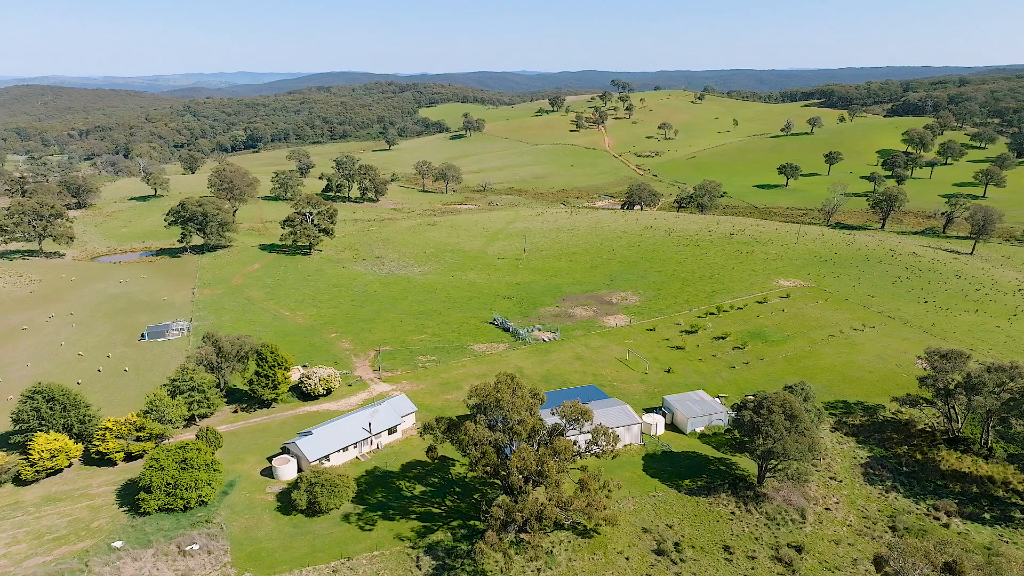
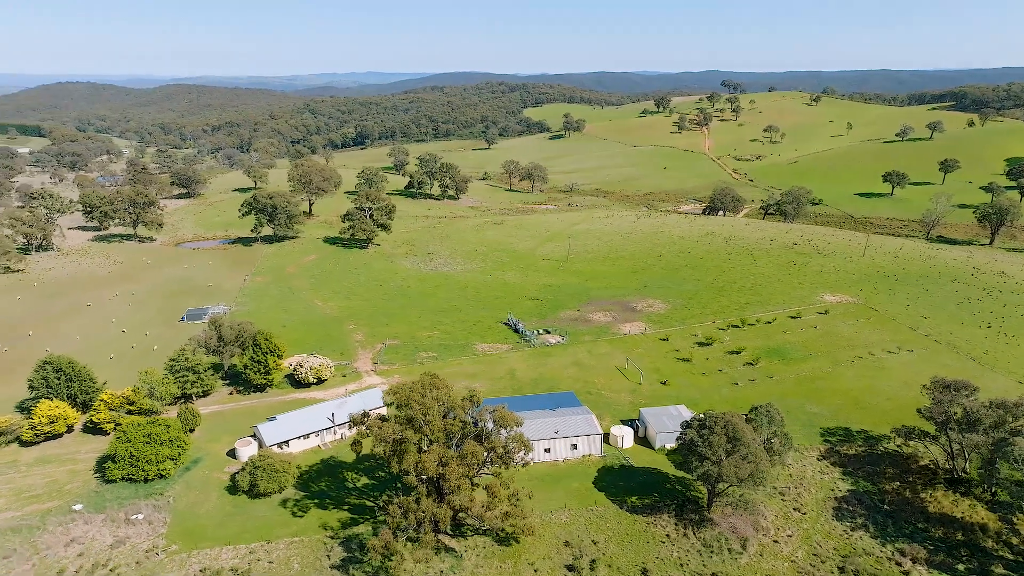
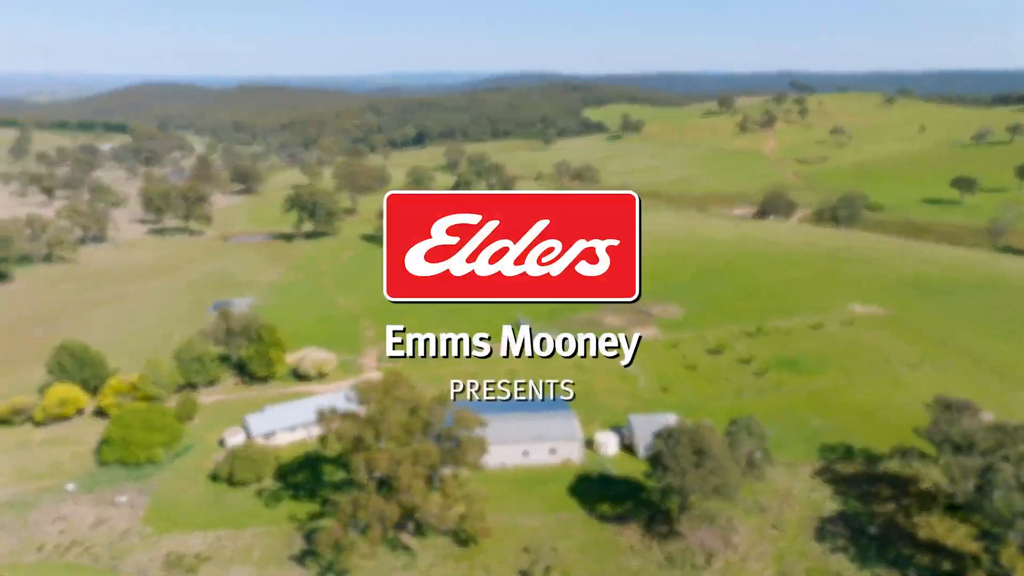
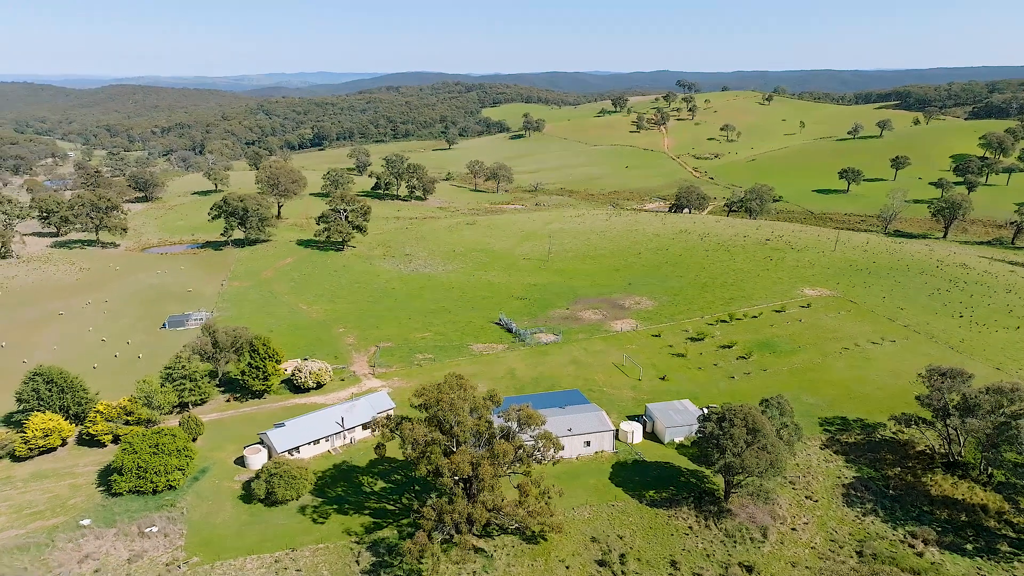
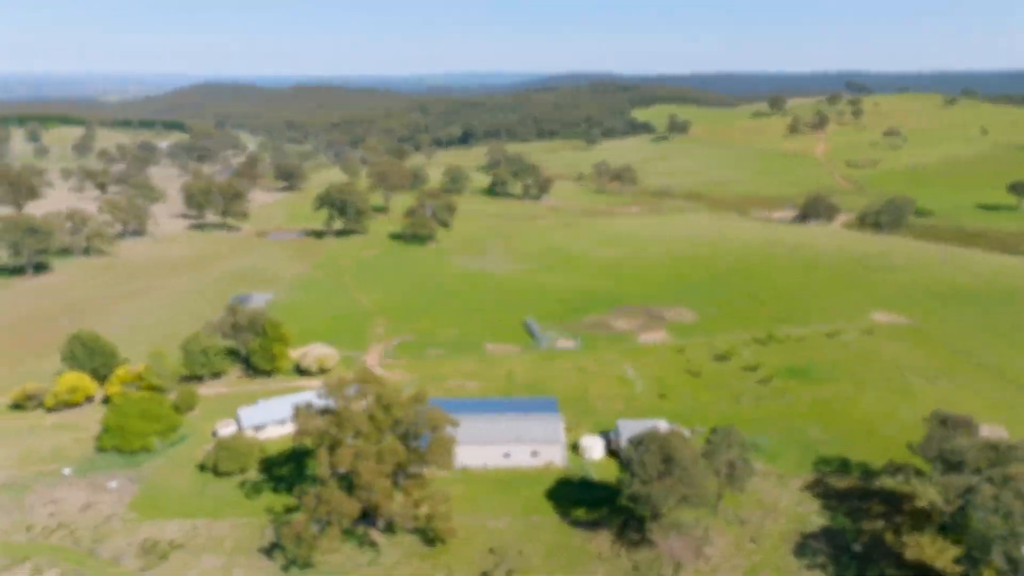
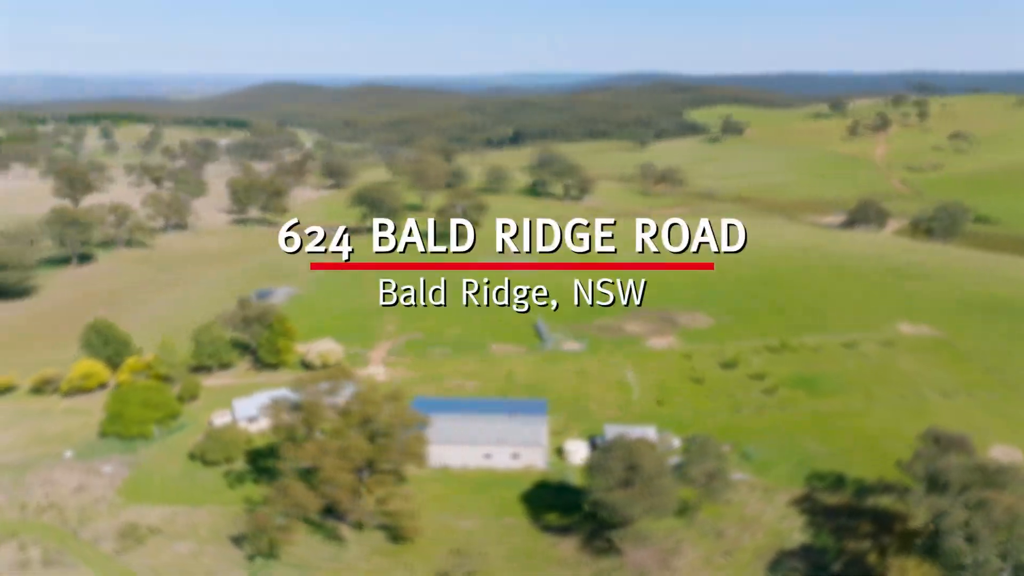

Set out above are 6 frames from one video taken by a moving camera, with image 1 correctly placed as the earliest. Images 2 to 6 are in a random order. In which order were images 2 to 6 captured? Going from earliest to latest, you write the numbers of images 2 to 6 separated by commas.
4, 2, 3, 5, 6
